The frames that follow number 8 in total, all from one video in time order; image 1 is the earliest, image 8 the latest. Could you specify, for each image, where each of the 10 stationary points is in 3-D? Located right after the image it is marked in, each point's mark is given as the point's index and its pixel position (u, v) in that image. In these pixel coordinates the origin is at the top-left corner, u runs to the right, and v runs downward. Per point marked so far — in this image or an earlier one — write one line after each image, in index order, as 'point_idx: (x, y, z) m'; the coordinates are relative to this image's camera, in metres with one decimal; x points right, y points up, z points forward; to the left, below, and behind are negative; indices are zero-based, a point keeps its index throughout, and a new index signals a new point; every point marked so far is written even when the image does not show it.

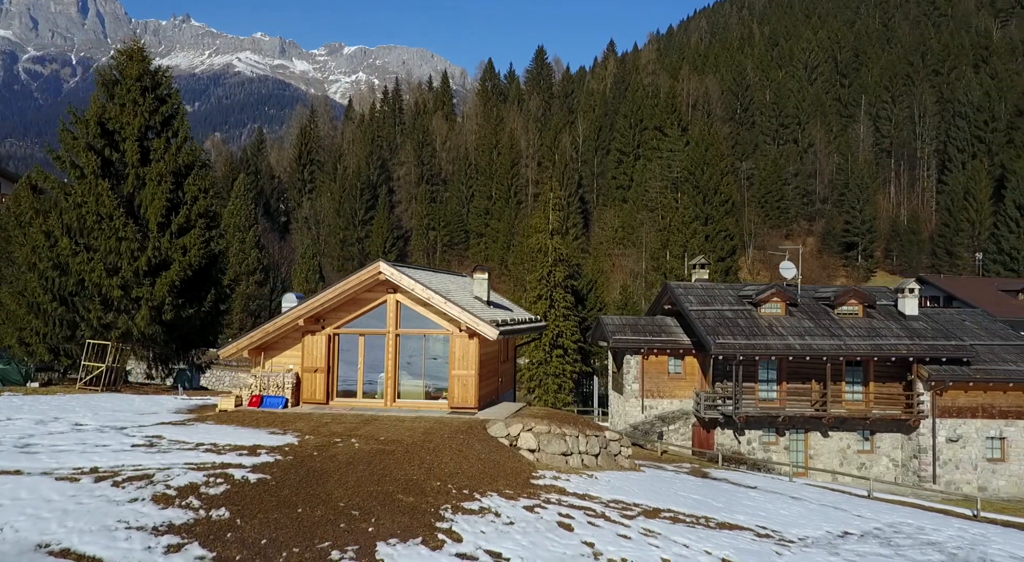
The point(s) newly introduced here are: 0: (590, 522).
0: (+1.3, -4.1, +13.2) m
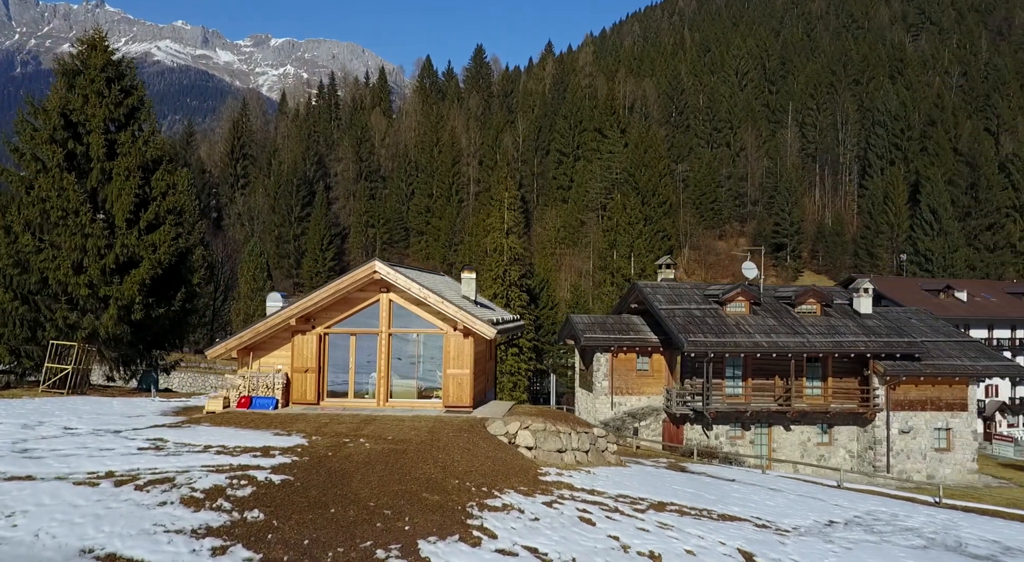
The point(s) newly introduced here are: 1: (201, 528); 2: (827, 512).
0: (+1.7, -4.1, +13.7) m
1: (-4.3, -3.4, +10.9) m
2: (+7.0, -5.1, +17.6) m
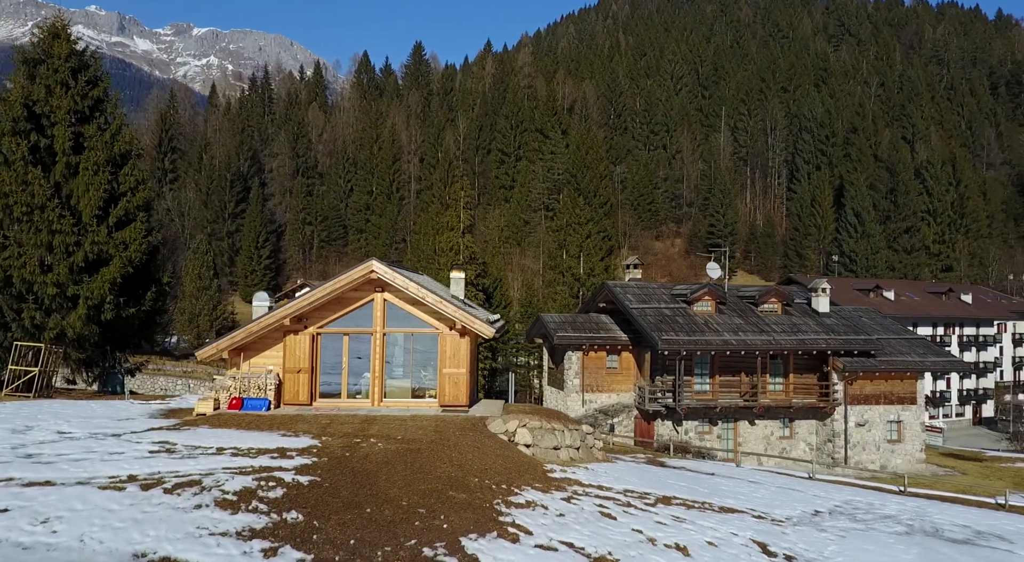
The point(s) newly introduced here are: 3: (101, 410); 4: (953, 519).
0: (+2.0, -4.1, +14.1) m
1: (-3.6, -3.4, +10.8) m
2: (+7.0, -5.2, +18.5) m
3: (-9.5, -3.0, +18.3) m
4: (+10.1, -5.4, +18.1) m
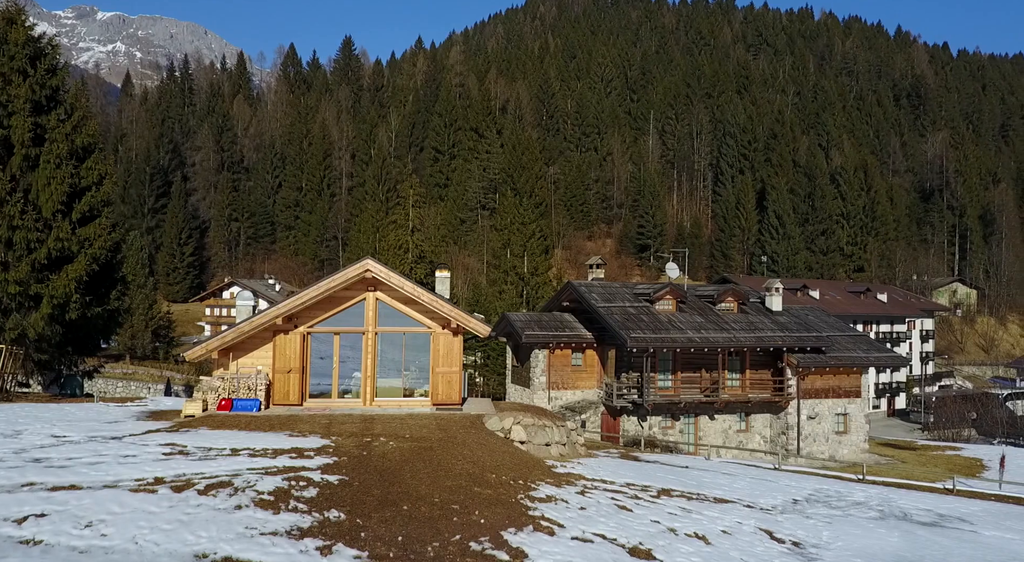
0: (+2.3, -4.1, +14.6) m
1: (-3.0, -3.4, +10.8) m
2: (+6.8, -5.2, +19.6) m
3: (-9.6, -2.9, +17.6) m
4: (+9.9, -5.5, +19.5) m
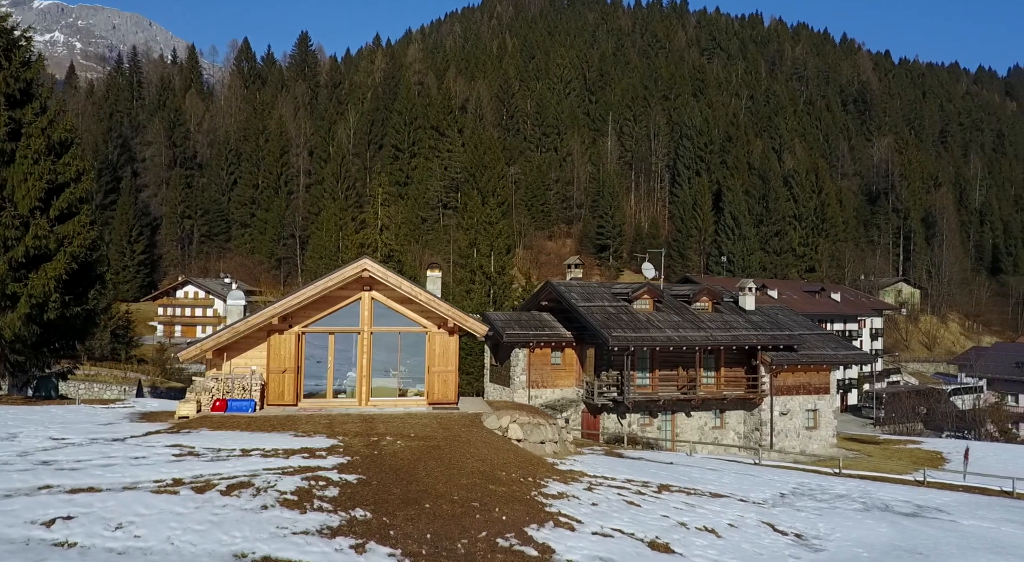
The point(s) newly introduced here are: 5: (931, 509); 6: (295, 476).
0: (+2.5, -4.1, +14.9) m
1: (-2.6, -3.4, +10.8) m
2: (+6.6, -5.2, +20.2) m
3: (-9.6, -2.9, +17.2) m
4: (+9.8, -5.5, +20.2) m
5: (+10.0, -5.5, +18.9) m
6: (-3.4, -3.1, +12.5) m
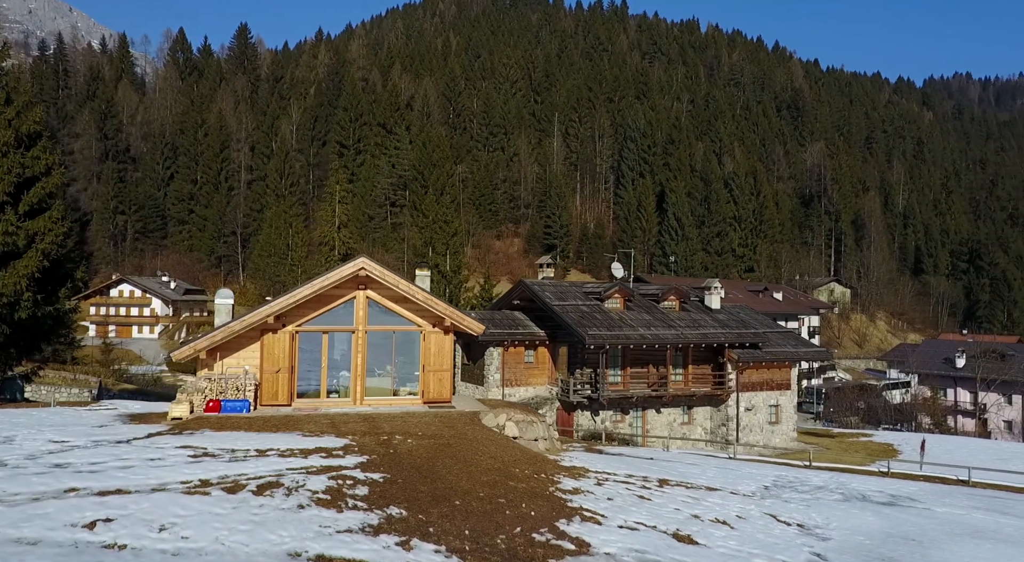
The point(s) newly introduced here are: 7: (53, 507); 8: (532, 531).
0: (+2.7, -4.1, +15.3) m
1: (-2.0, -3.3, +10.8) m
2: (+6.4, -5.2, +20.9) m
3: (-9.5, -2.9, +16.6) m
4: (+9.5, -5.5, +21.2) m
5: (+9.9, -5.5, +19.9) m
6: (-3.0, -3.0, +12.4) m
7: (-5.8, -2.9, +10.0) m
8: (+0.3, -3.7, +11.6) m
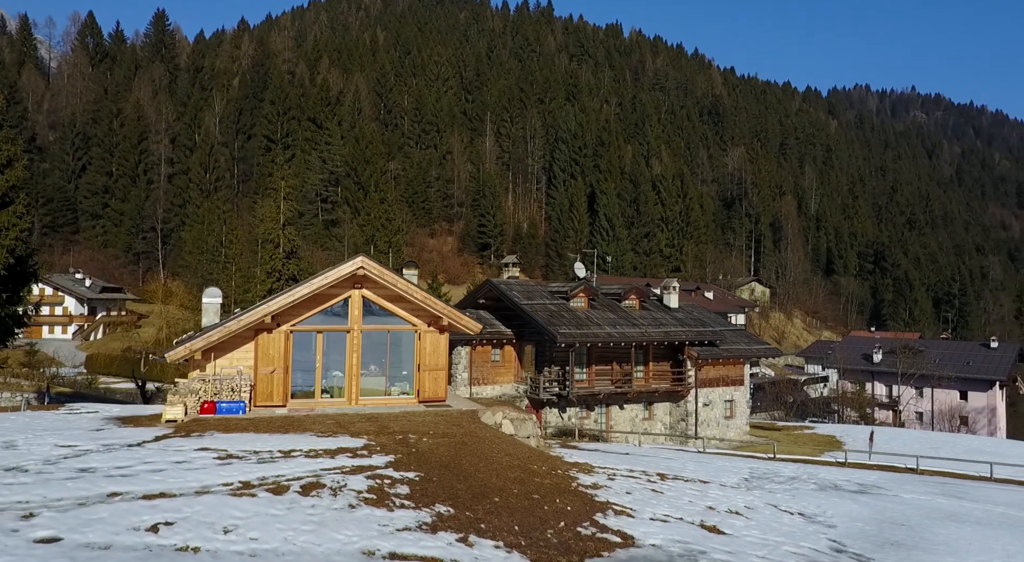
0: (+2.9, -4.1, +15.8) m
1: (-1.3, -3.3, +10.8) m
2: (+6.0, -5.2, +21.7) m
3: (-9.3, -2.8, +15.8) m
4: (+9.1, -5.5, +22.4) m
5: (+9.6, -5.5, +21.1) m
6: (-2.4, -3.0, +12.3) m
7: (-5.0, -2.8, +9.7) m
8: (+0.9, -3.7, +11.9) m
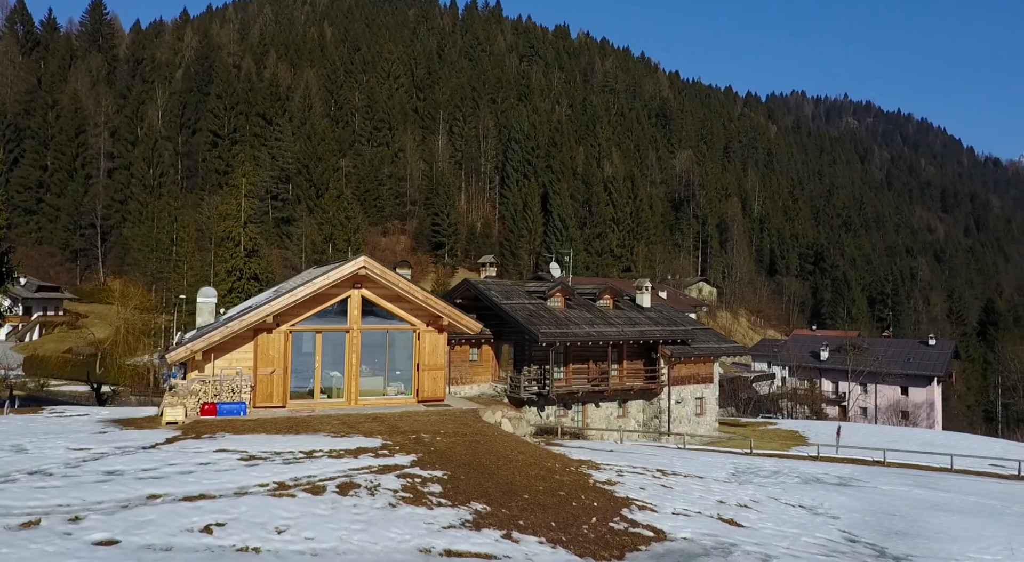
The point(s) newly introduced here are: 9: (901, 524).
0: (+3.1, -4.1, +16.2) m
1: (-0.7, -3.3, +10.9) m
2: (+5.8, -5.2, +22.3) m
3: (-9.1, -2.8, +15.3) m
4: (+8.8, -5.5, +23.2) m
5: (+9.4, -5.5, +22.0) m
6: (-1.9, -3.0, +12.3) m
7: (-4.3, -2.8, +9.5) m
8: (+1.4, -3.7, +12.1) m
9: (+7.3, -4.6, +15.0) m
